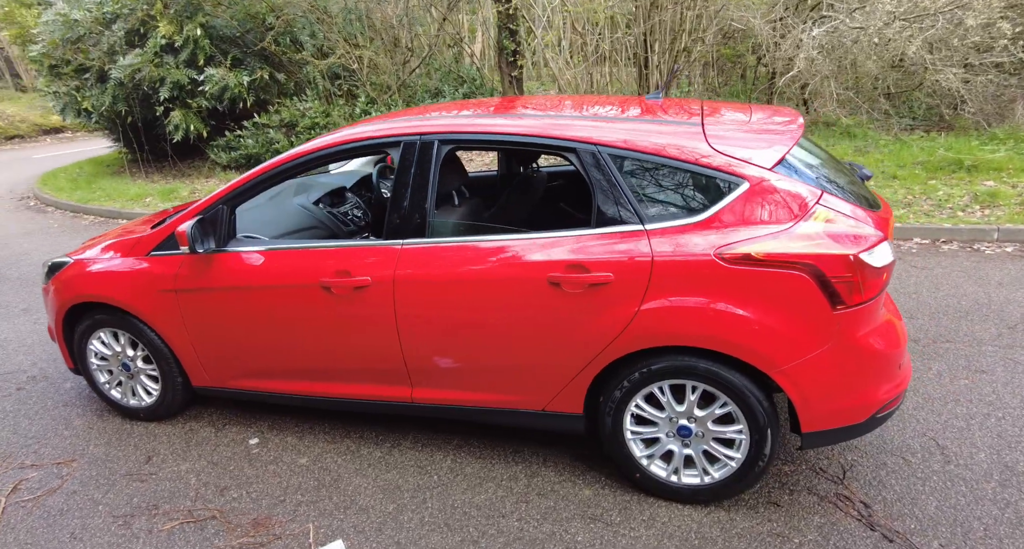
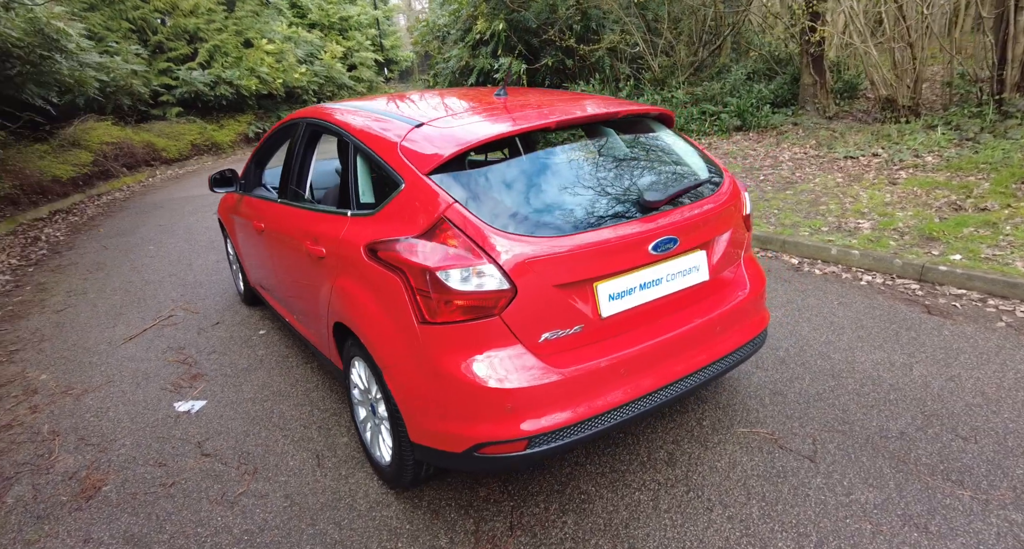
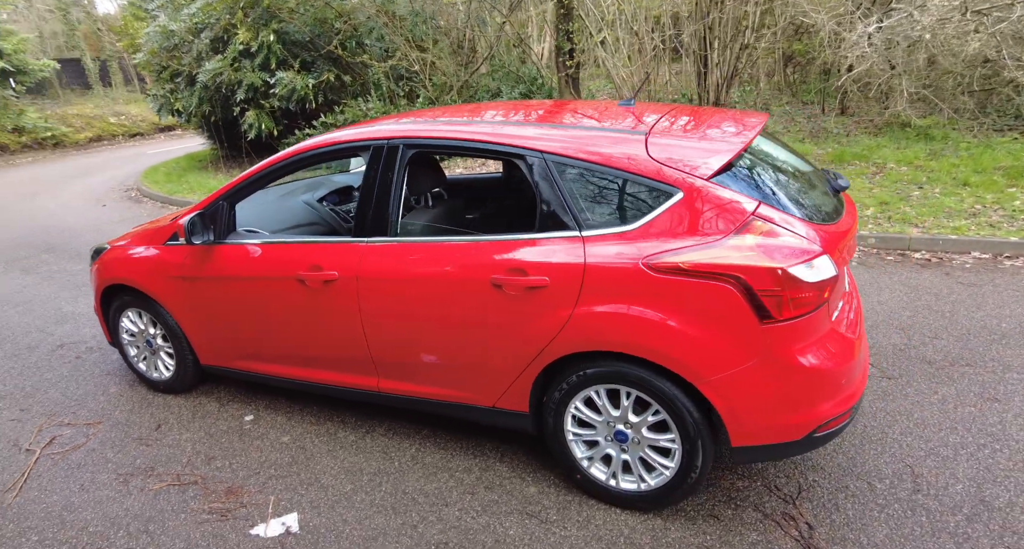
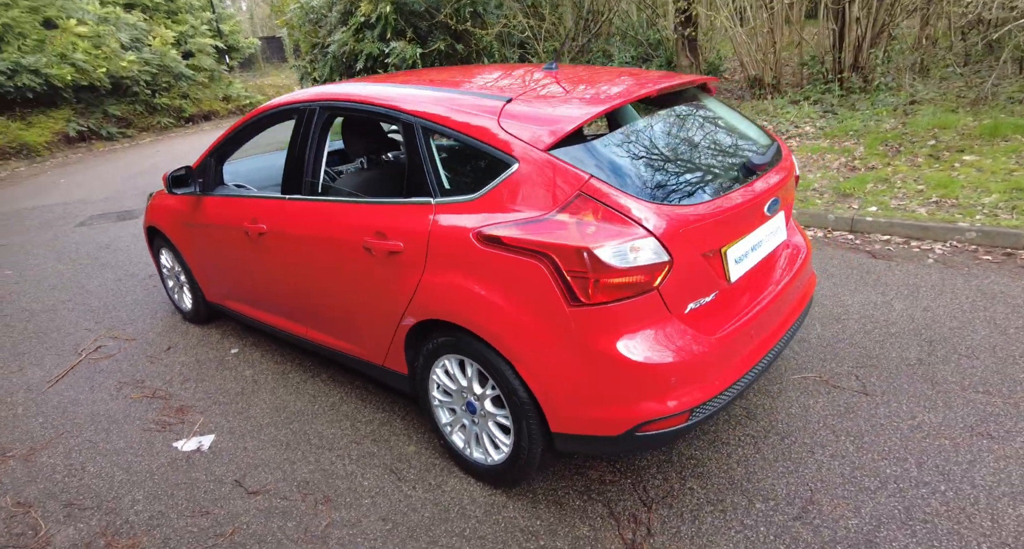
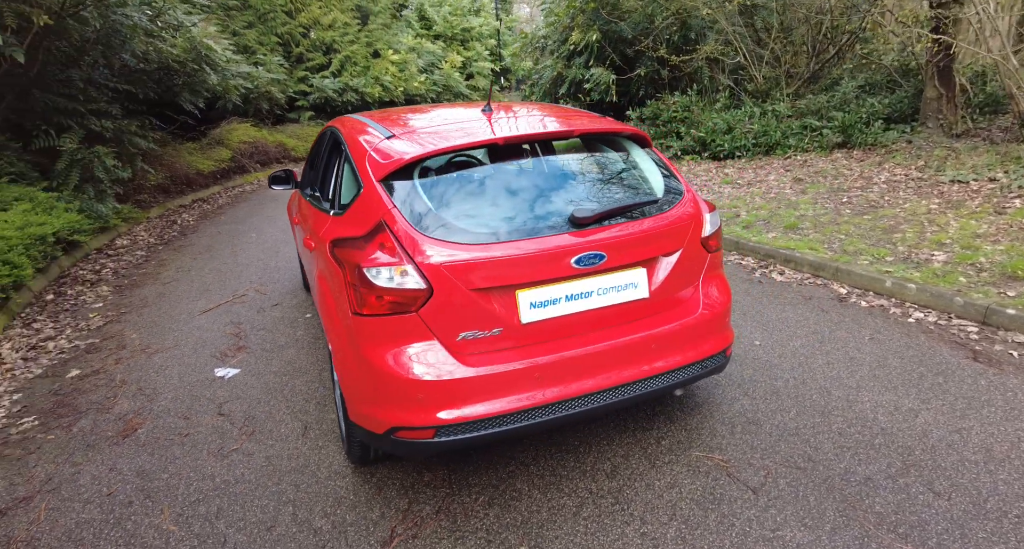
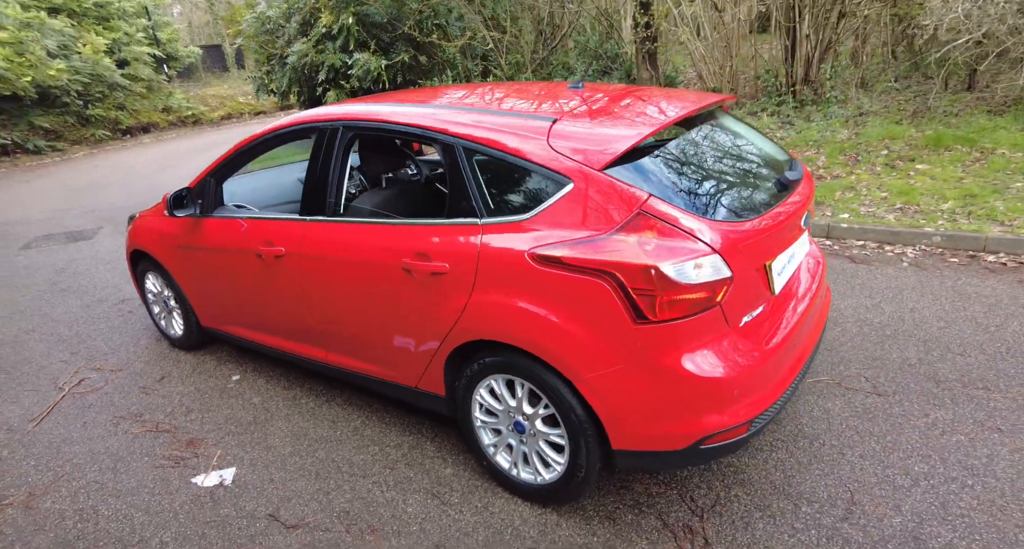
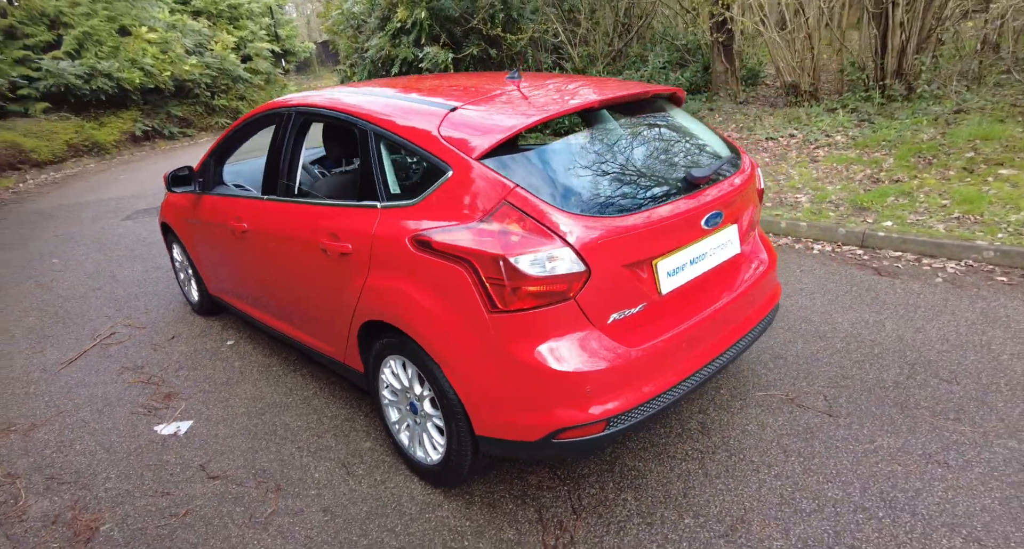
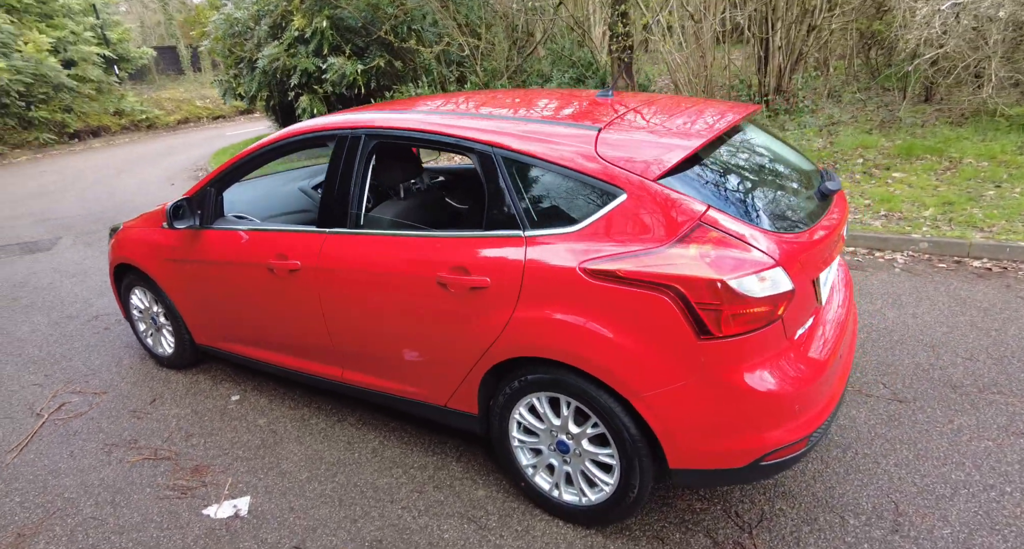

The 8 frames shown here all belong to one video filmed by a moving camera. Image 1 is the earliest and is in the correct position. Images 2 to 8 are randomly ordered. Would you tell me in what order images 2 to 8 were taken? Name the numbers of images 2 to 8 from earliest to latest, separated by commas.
3, 8, 6, 4, 7, 2, 5
